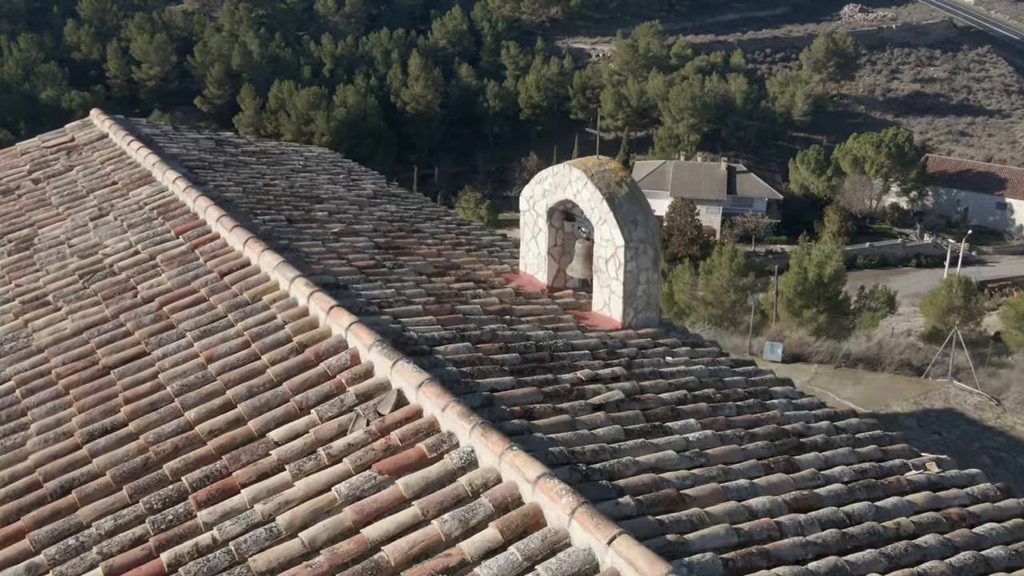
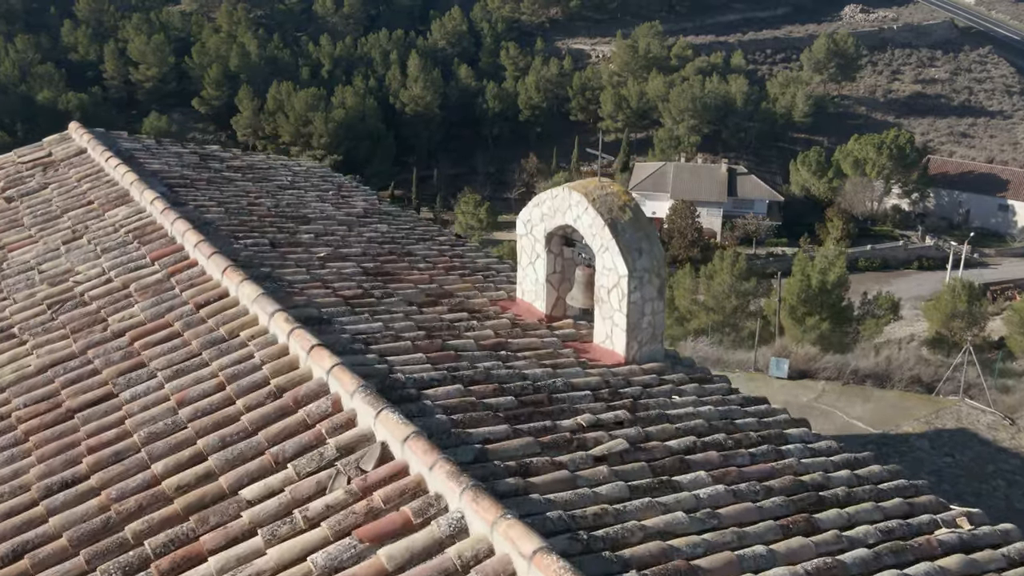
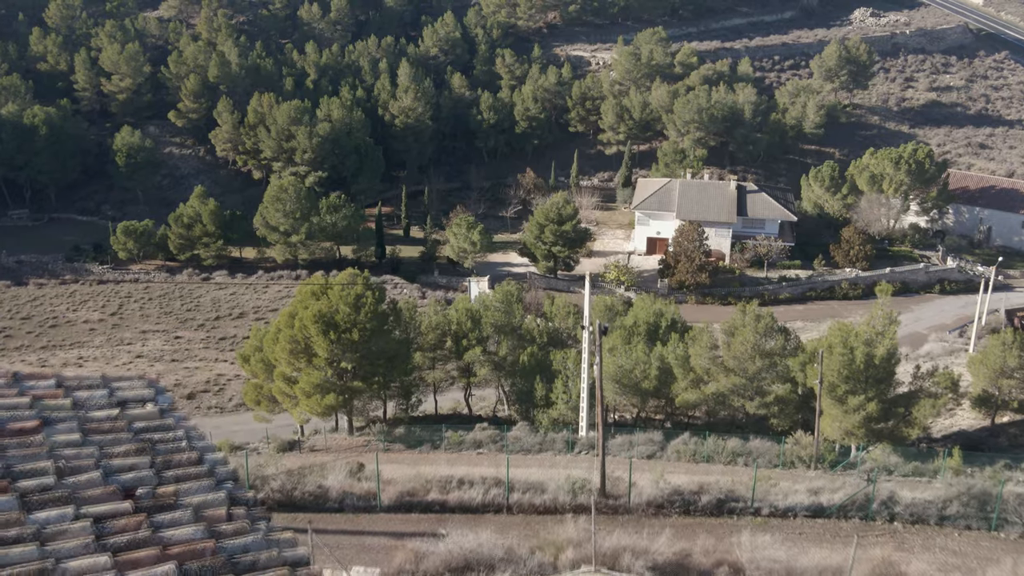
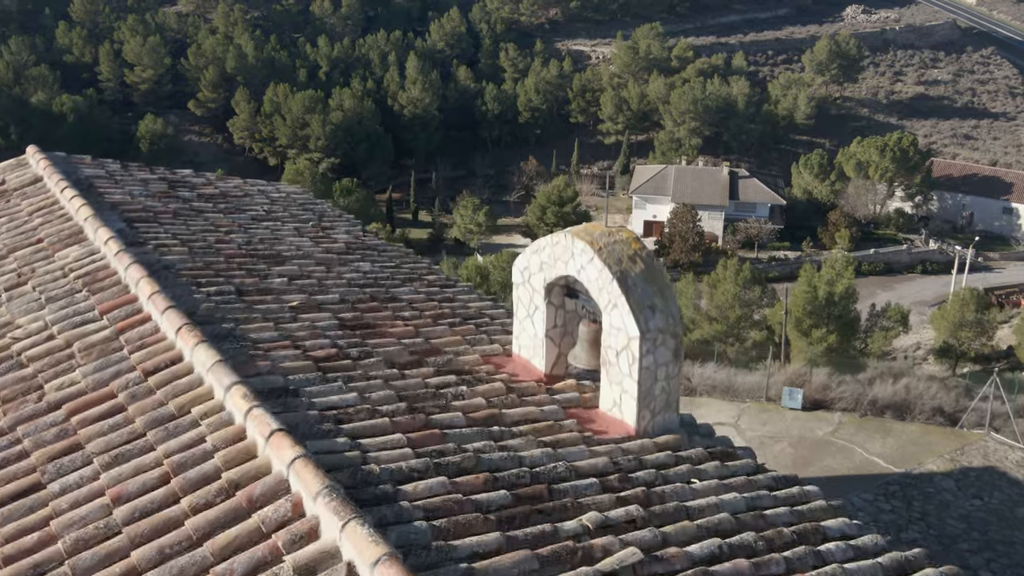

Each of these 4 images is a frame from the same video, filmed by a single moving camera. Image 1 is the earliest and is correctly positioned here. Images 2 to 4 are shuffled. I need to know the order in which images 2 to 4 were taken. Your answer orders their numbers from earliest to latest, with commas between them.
2, 4, 3
